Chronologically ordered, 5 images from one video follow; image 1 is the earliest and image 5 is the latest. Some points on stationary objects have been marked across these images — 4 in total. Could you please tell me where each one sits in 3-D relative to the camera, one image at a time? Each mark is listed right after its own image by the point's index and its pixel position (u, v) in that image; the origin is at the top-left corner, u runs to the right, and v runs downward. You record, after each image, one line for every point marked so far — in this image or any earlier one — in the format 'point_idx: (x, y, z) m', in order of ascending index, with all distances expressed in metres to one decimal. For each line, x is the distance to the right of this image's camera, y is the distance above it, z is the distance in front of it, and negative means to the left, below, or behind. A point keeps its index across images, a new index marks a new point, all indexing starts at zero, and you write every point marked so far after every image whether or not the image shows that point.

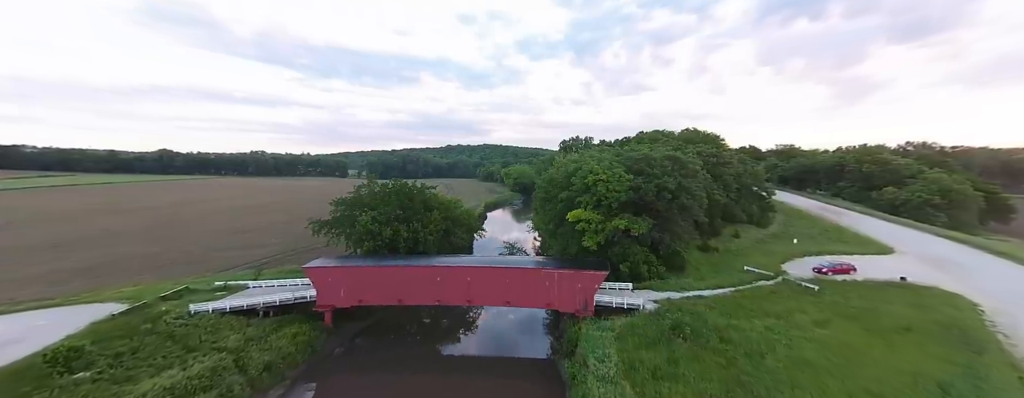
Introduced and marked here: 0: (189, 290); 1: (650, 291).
0: (-17.9, -5.1, +18.8) m
1: (+7.8, -5.2, +19.3) m
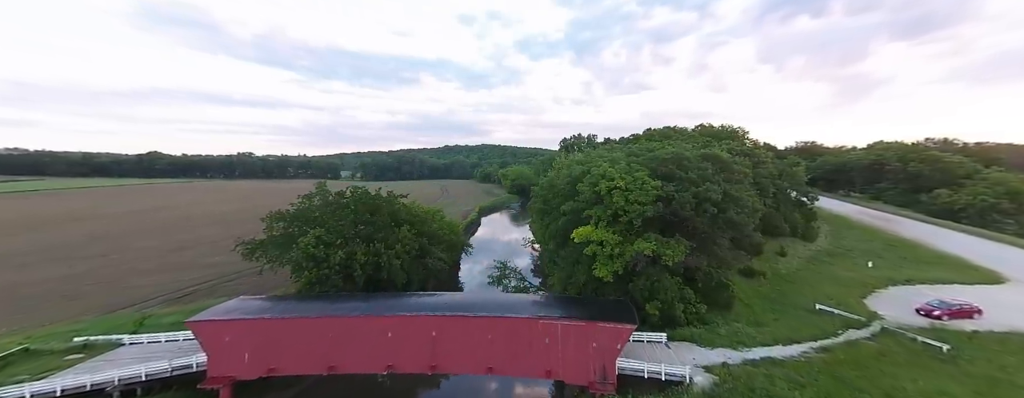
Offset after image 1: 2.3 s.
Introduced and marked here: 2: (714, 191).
0: (-18.5, -5.9, +13.0) m
1: (+7.2, -5.9, +13.5) m
2: (+9.6, +0.4, +16.2) m
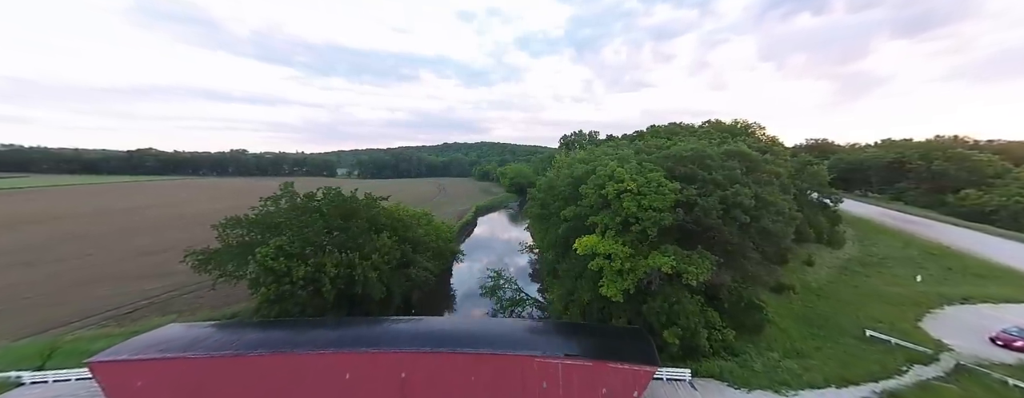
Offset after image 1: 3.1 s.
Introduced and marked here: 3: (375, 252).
0: (-18.9, -6.1, +10.4) m
1: (+6.8, -6.1, +10.9) m
2: (+9.3, +0.2, +13.6) m
3: (-7.4, -2.9, +18.5) m
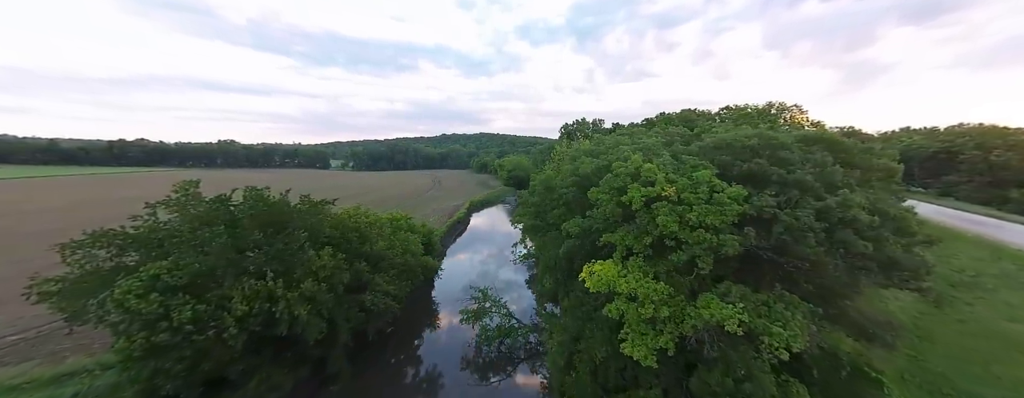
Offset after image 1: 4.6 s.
0: (-19.5, -6.5, +5.6) m
1: (+6.2, -6.6, +6.1) m
2: (+8.6, -0.2, +8.6) m
3: (-8.0, -3.1, +13.6) m
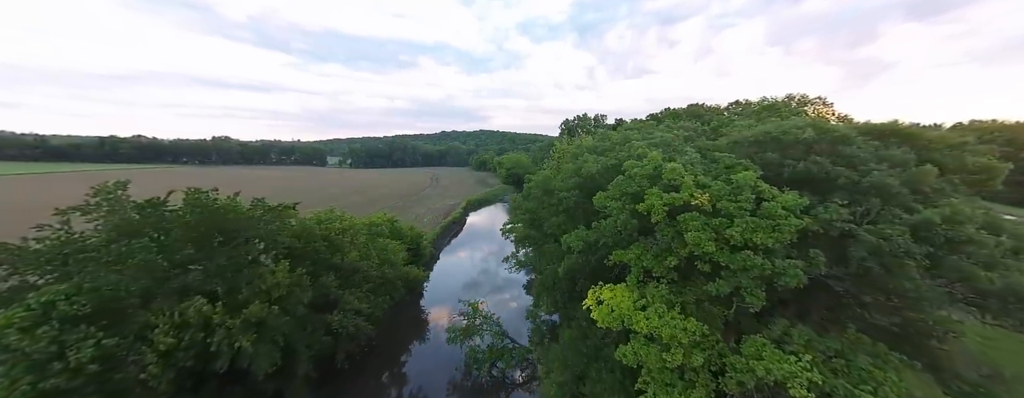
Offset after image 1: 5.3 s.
0: (-19.9, -6.8, +3.4) m
1: (+5.8, -6.8, +3.8) m
2: (+8.3, -0.4, +6.3) m
3: (-8.4, -3.2, +11.3) m
